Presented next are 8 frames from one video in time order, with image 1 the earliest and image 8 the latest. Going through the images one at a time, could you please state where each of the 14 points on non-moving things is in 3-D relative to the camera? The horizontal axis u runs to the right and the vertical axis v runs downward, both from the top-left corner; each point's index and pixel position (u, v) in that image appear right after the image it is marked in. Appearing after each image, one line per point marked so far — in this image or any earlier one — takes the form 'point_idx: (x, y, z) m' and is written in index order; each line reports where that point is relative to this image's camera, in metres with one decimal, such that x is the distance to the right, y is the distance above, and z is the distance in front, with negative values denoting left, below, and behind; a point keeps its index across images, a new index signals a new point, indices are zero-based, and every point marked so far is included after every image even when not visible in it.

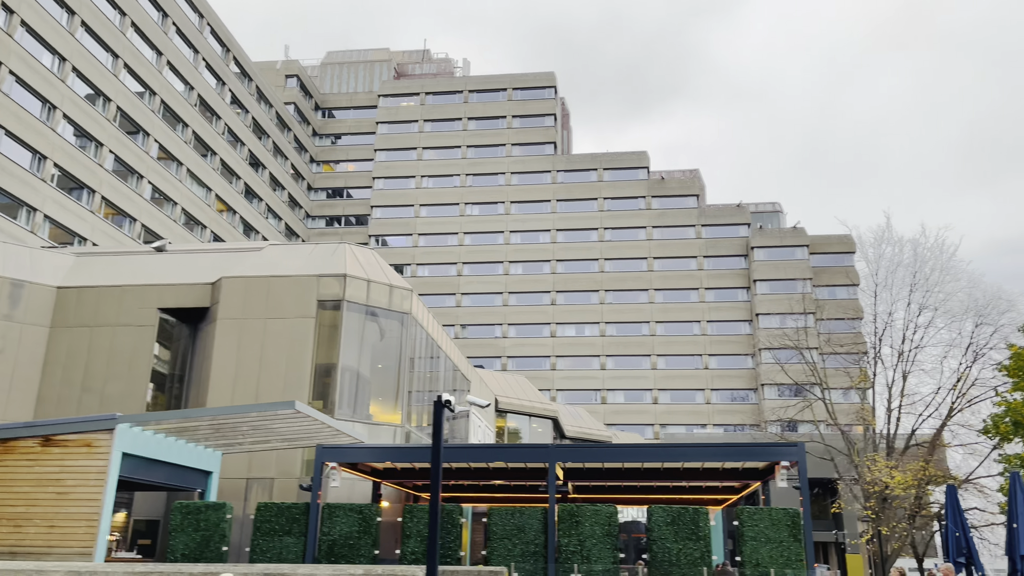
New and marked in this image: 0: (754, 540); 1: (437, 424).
0: (+4.3, -4.5, +14.5) m
1: (-0.9, -1.6, +9.4) m
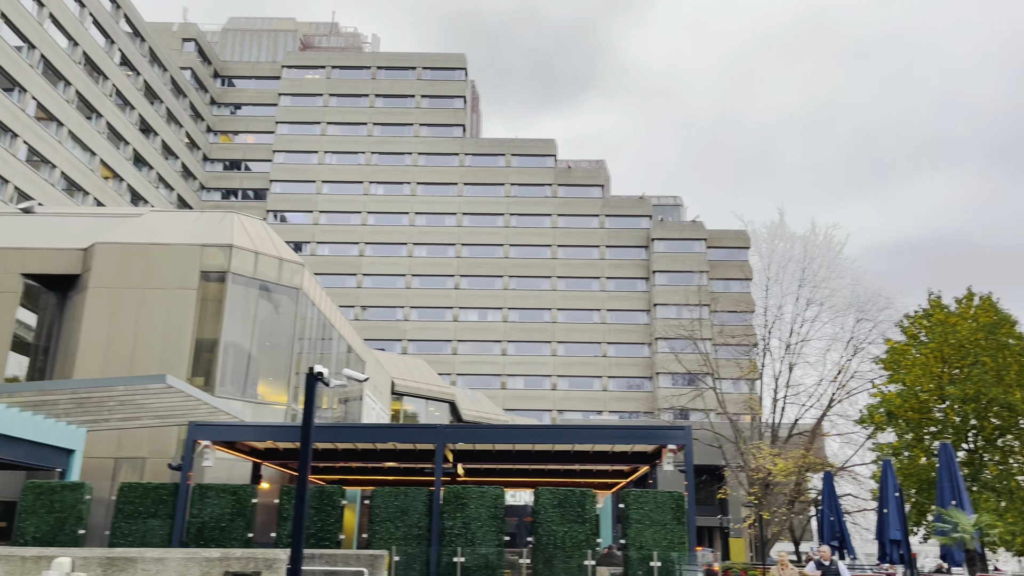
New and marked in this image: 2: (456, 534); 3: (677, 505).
0: (+2.3, -4.2, +14.5) m
1: (-2.2, -1.2, +8.8) m
2: (-1.0, -4.4, +14.6) m
3: (+2.9, -3.9, +14.6) m
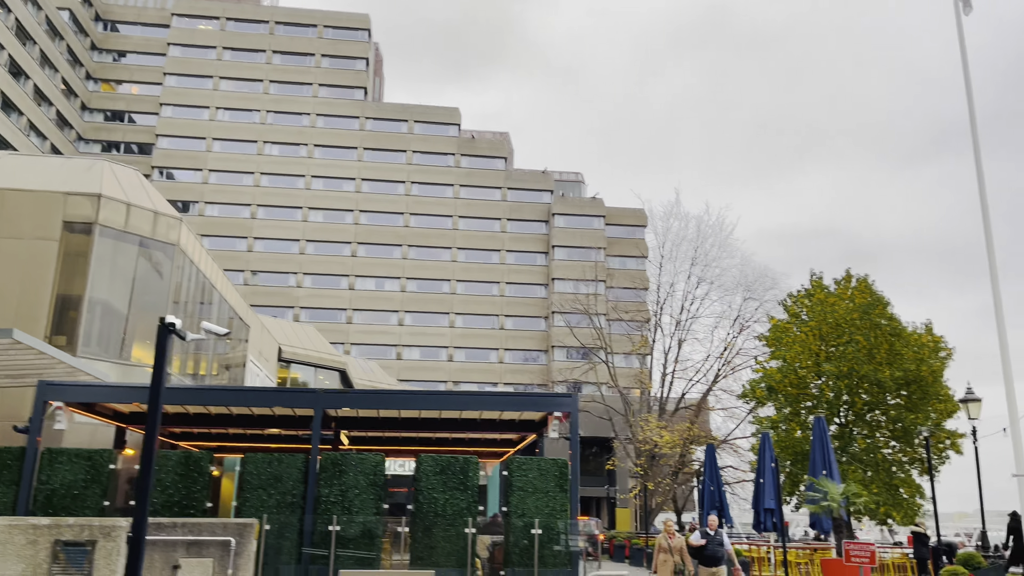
0: (+0.2, -3.5, +14.3) m
1: (-3.4, -0.6, +8.0) m
2: (-3.1, -3.7, +14.0) m
3: (+0.9, -3.3, +14.5) m
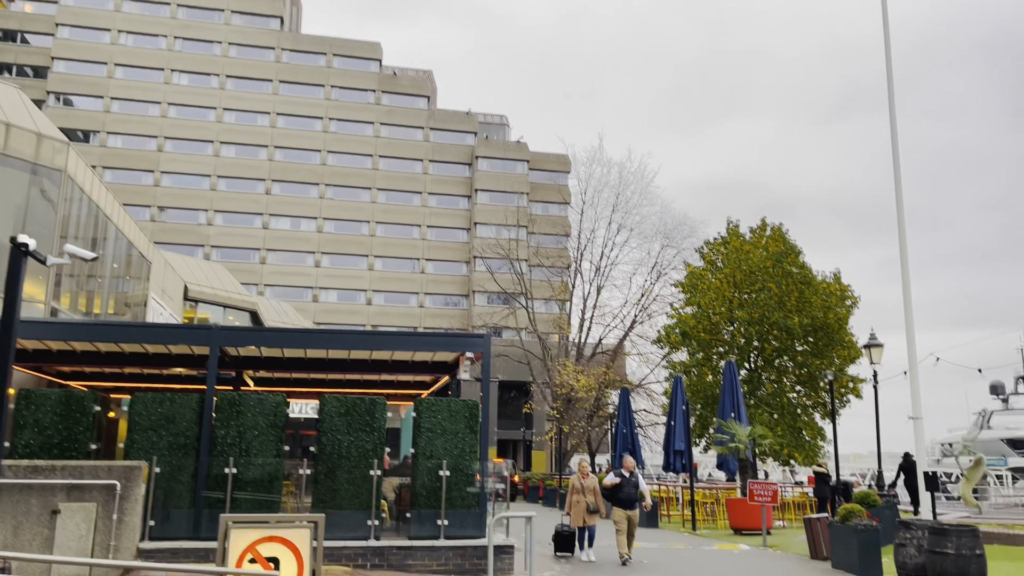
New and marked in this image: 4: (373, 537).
0: (-1.4, -2.4, +14.0) m
1: (-4.3, +0.1, +7.2) m
2: (-4.6, -2.5, +13.3) m
3: (-0.7, -2.2, +14.1) m
4: (-2.2, -4.0, +13.2) m
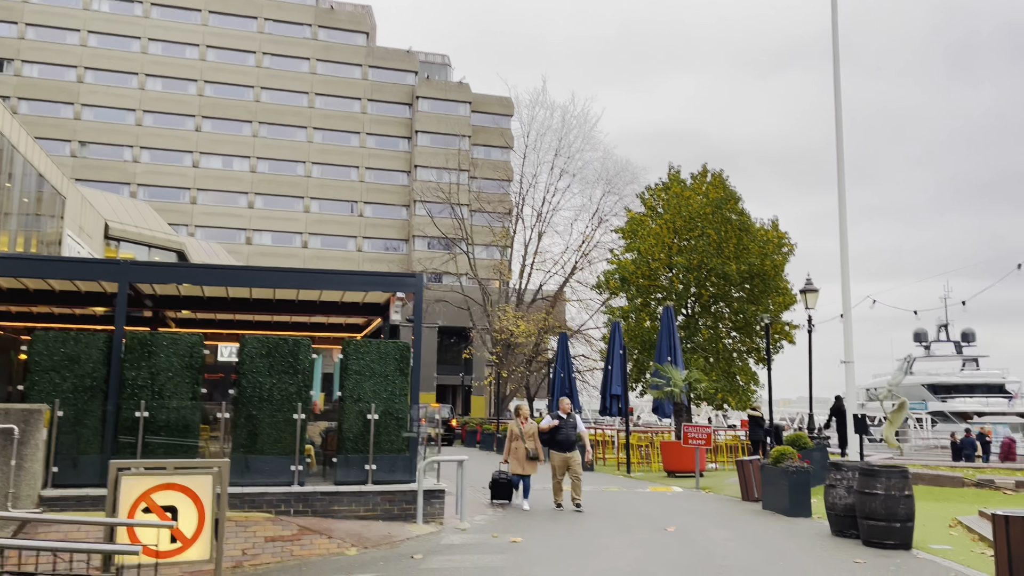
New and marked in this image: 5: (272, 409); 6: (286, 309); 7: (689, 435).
0: (-2.5, -1.4, +13.4) m
1: (-4.9, +0.7, +6.2) m
2: (-5.7, -1.5, +12.5) m
3: (-1.8, -1.1, +13.6) m
4: (-3.3, -3.0, +12.7) m
5: (-3.8, -1.9, +12.8) m
6: (-4.8, -0.5, +17.5) m
7: (+4.3, -3.6, +20.0) m
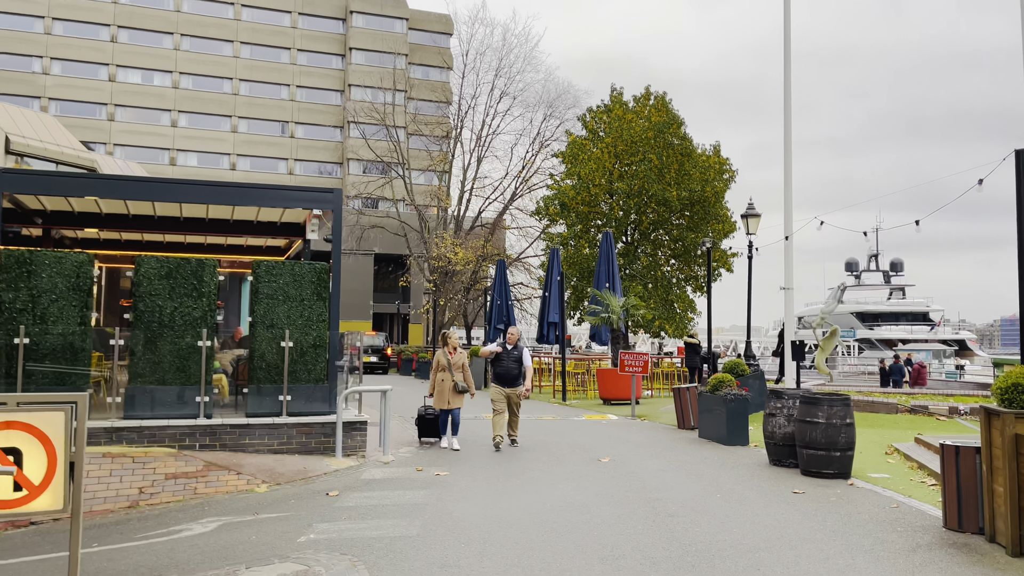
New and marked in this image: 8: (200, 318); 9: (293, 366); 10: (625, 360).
0: (-3.6, -0.1, +12.3) m
1: (-5.5, +1.4, +4.8) m
2: (-6.7, -0.3, +11.2) m
3: (-2.9, +0.1, +12.5) m
4: (-4.4, -1.8, +11.7) m
5: (-4.8, -0.7, +11.7) m
6: (-6.2, +1.2, +16.1) m
7: (+2.7, -1.8, +19.5) m
8: (-4.5, -0.4, +11.8) m
9: (-3.3, -1.2, +12.3) m
10: (+2.7, -1.7, +19.4) m
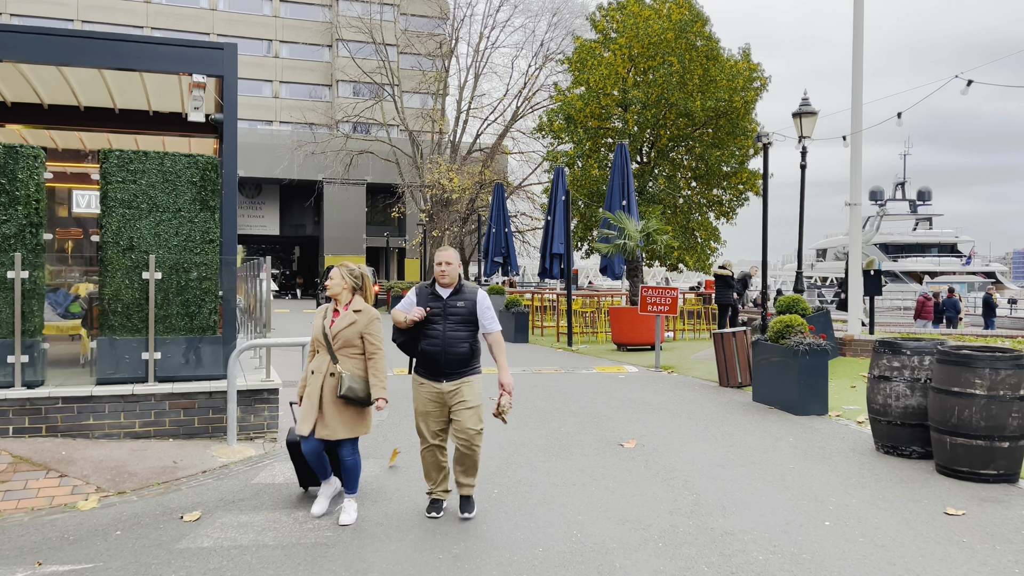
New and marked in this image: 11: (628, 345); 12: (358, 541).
0: (-3.8, +0.8, +8.2) m
1: (-5.8, +1.7, +0.7) m
2: (-6.9, +0.6, +7.2) m
3: (-3.2, +1.1, +8.4) m
4: (-4.6, -0.9, +7.7) m
5: (-5.0, +0.2, +7.7) m
6: (-6.4, +2.4, +12.0) m
7: (+2.6, -0.2, +15.4) m
8: (-4.7, +0.5, +7.8) m
9: (-3.5, -0.2, +8.3) m
10: (+2.5, -0.2, +15.4) m
11: (+2.5, -1.2, +17.2) m
12: (-1.0, -1.7, +5.5) m
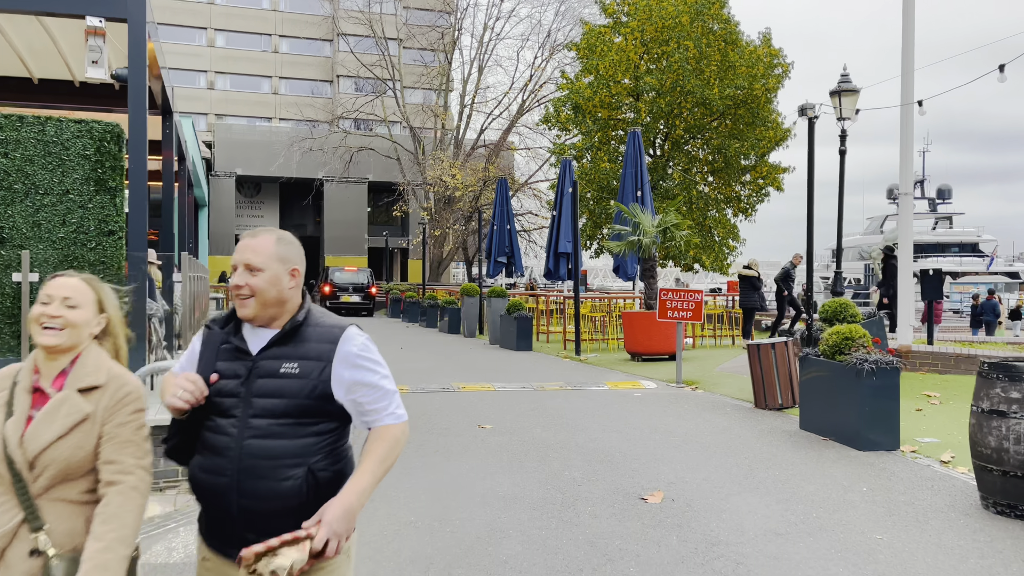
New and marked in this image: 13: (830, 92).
0: (-3.9, +0.8, +6.3) m
1: (-6.0, +1.7, -1.2) m
2: (-7.0, +0.5, +5.3) m
3: (-3.3, +1.1, +6.5) m
4: (-4.7, -0.9, +5.8) m
5: (-5.1, +0.2, +5.8) m
6: (-6.4, +2.4, +10.1) m
7: (+2.5, -0.2, +13.5) m
8: (-4.8, +0.4, +5.9) m
9: (-3.6, -0.2, +6.4) m
10: (+2.5, -0.2, +13.4) m
11: (+2.5, -1.2, +15.3) m
12: (-1.2, -1.7, +3.6) m
13: (+5.8, +3.5, +14.8) m
